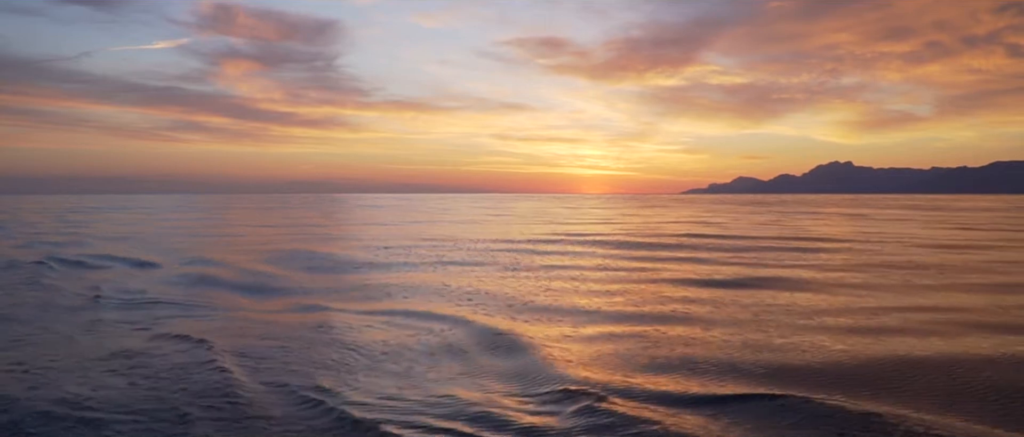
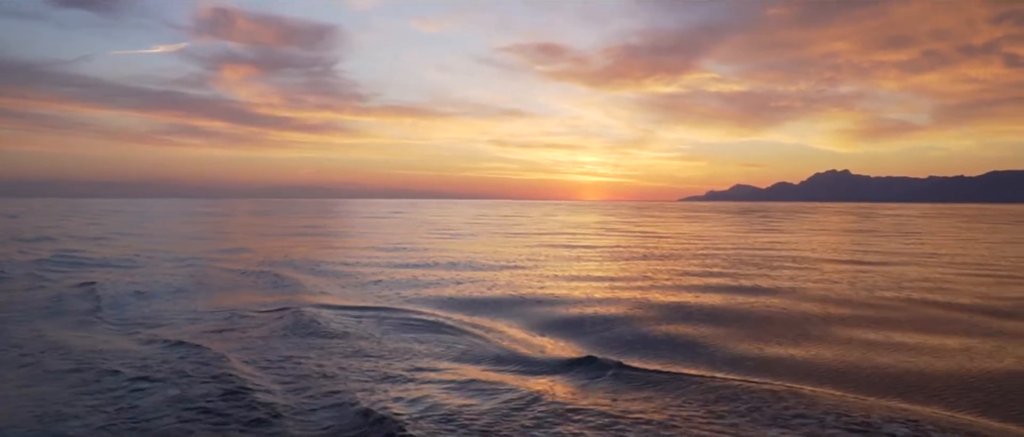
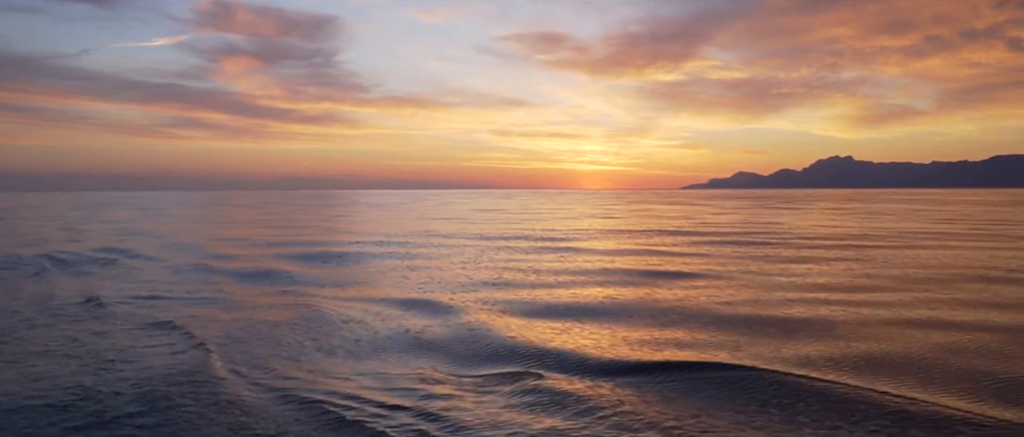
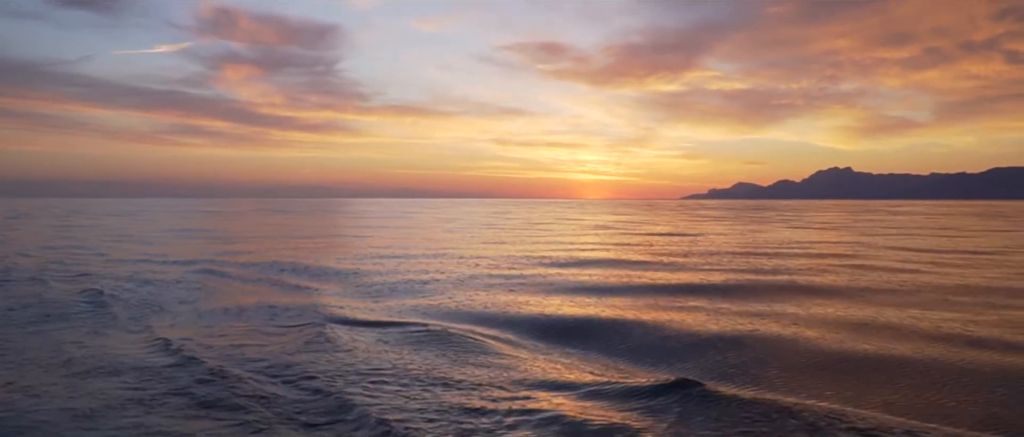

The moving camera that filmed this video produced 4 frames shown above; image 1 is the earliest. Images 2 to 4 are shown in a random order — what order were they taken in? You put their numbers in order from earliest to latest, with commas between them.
3, 4, 2
